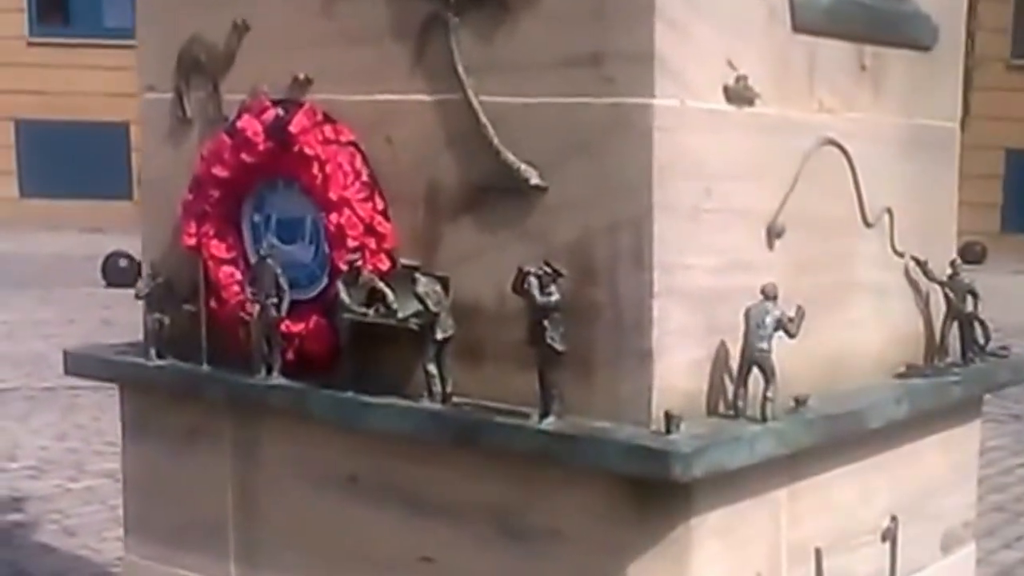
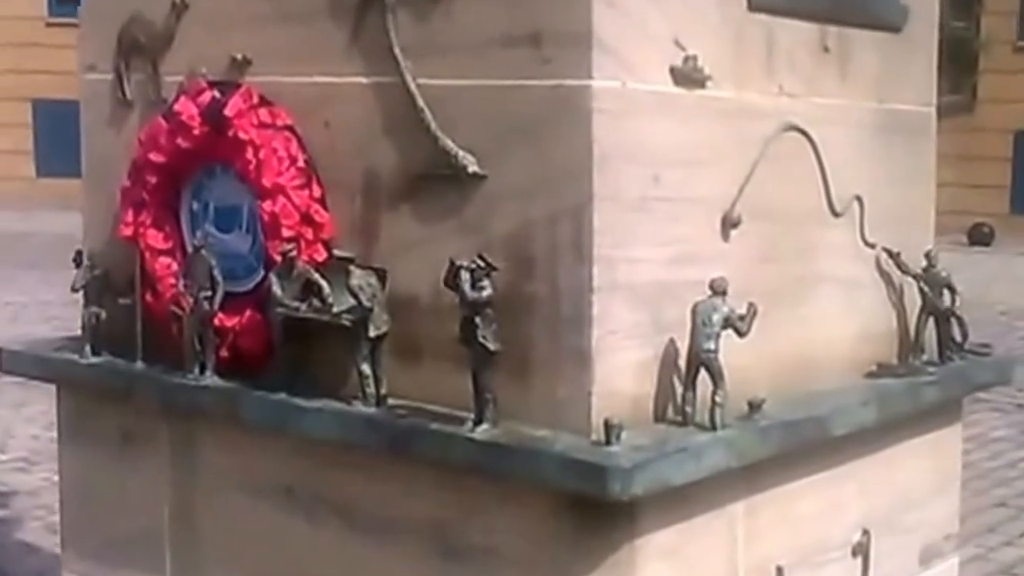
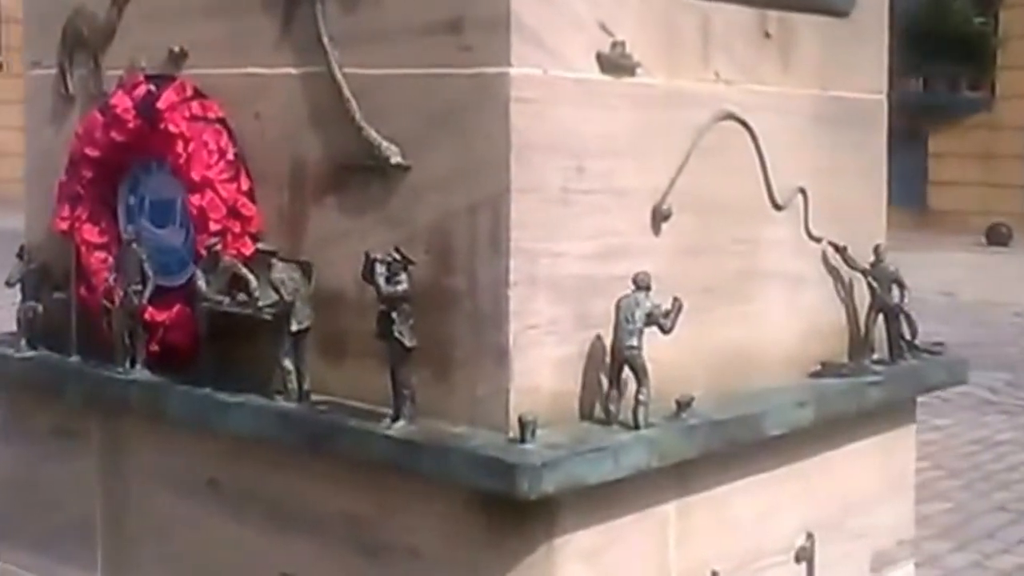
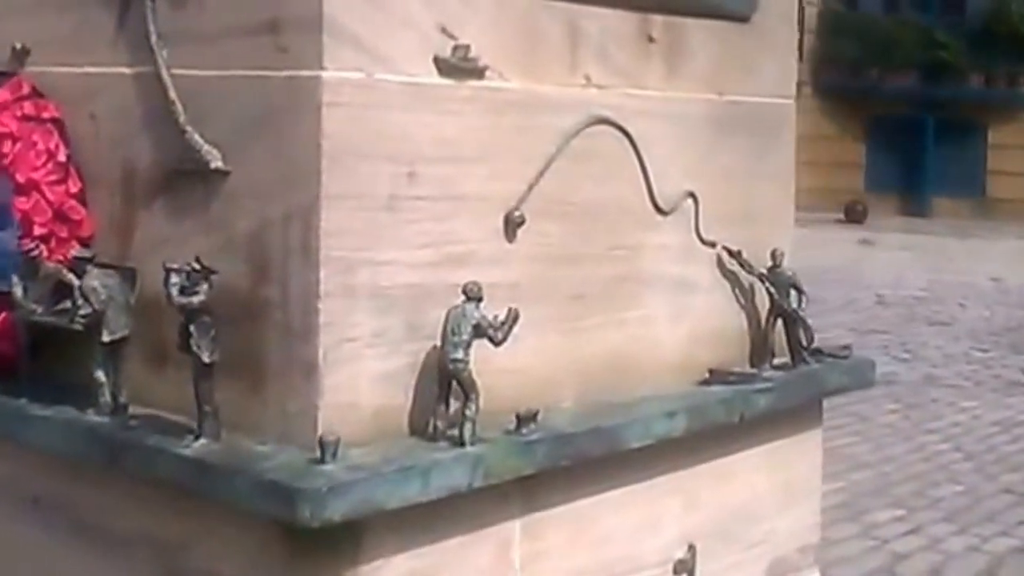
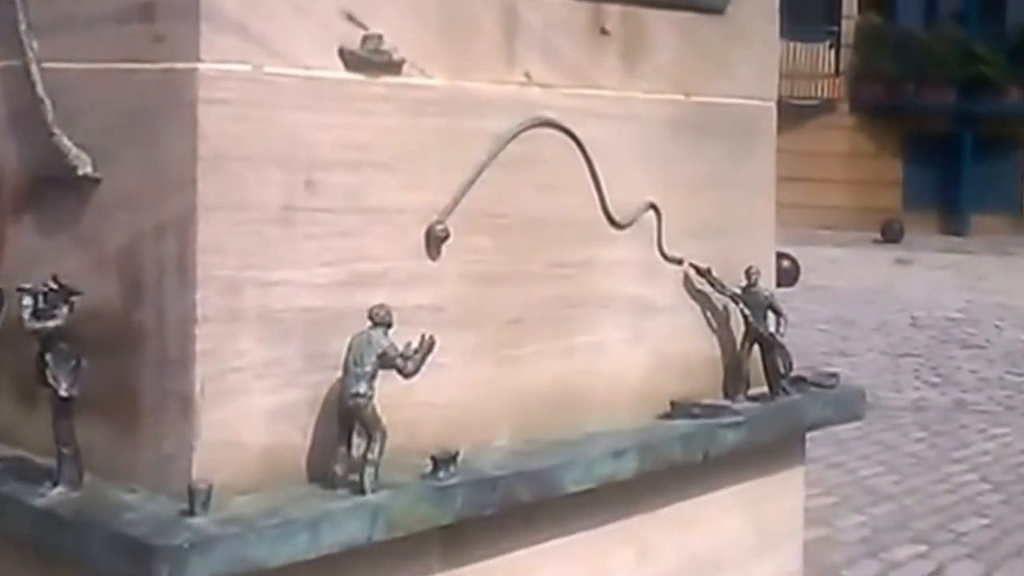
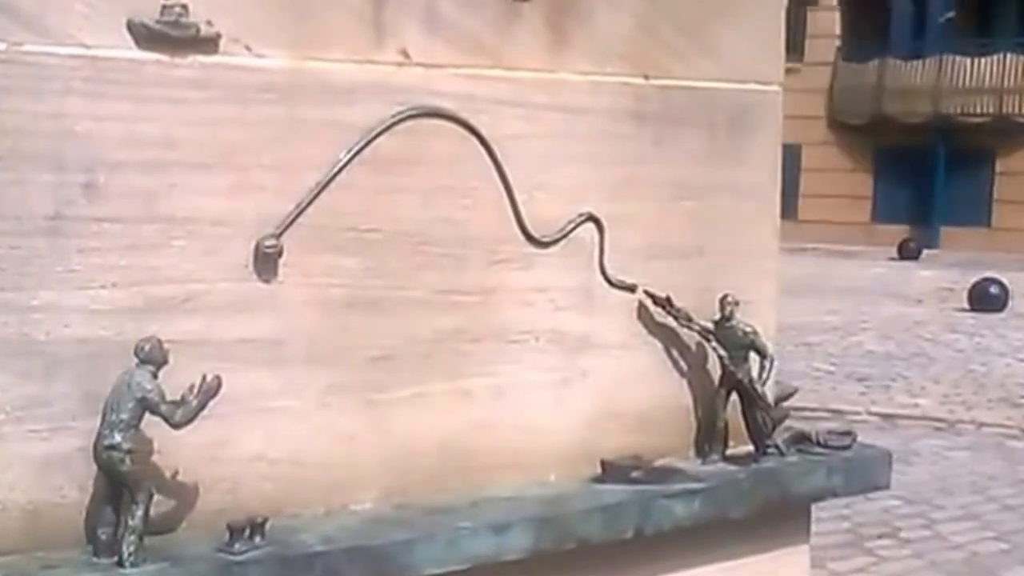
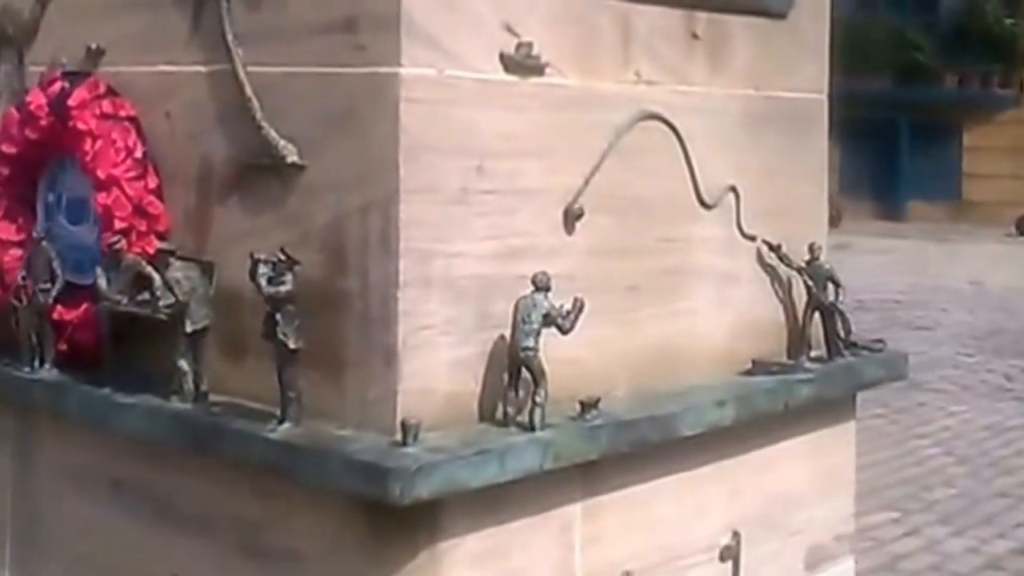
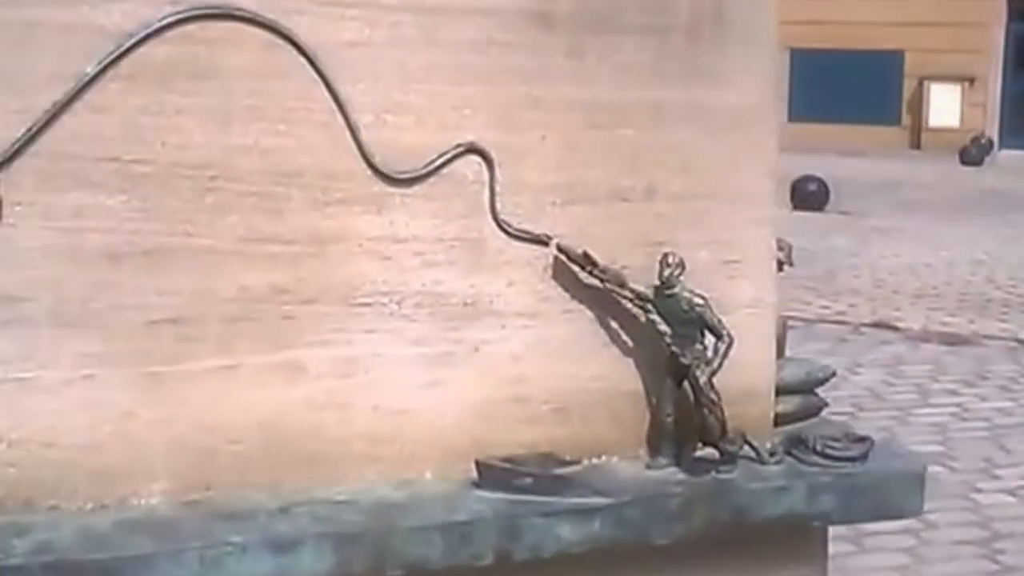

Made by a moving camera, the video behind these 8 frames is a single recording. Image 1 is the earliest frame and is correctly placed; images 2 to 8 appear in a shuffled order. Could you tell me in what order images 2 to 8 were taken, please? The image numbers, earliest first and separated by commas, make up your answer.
2, 3, 7, 4, 5, 6, 8
